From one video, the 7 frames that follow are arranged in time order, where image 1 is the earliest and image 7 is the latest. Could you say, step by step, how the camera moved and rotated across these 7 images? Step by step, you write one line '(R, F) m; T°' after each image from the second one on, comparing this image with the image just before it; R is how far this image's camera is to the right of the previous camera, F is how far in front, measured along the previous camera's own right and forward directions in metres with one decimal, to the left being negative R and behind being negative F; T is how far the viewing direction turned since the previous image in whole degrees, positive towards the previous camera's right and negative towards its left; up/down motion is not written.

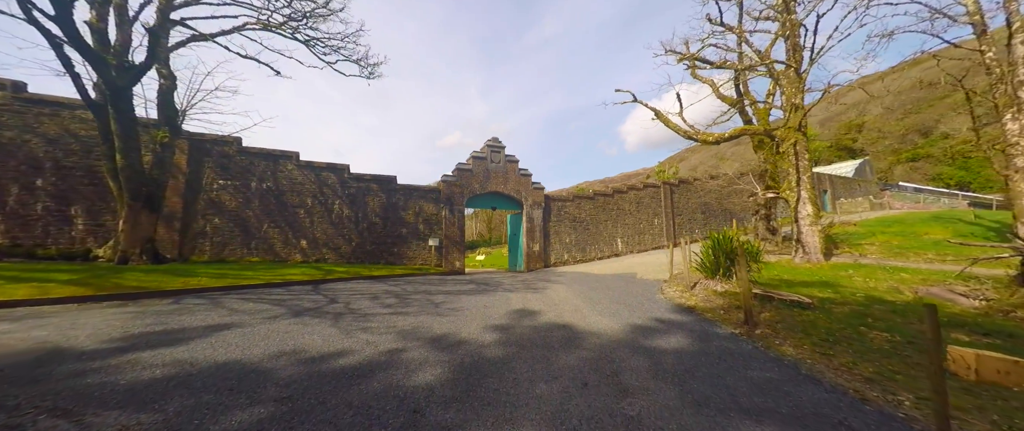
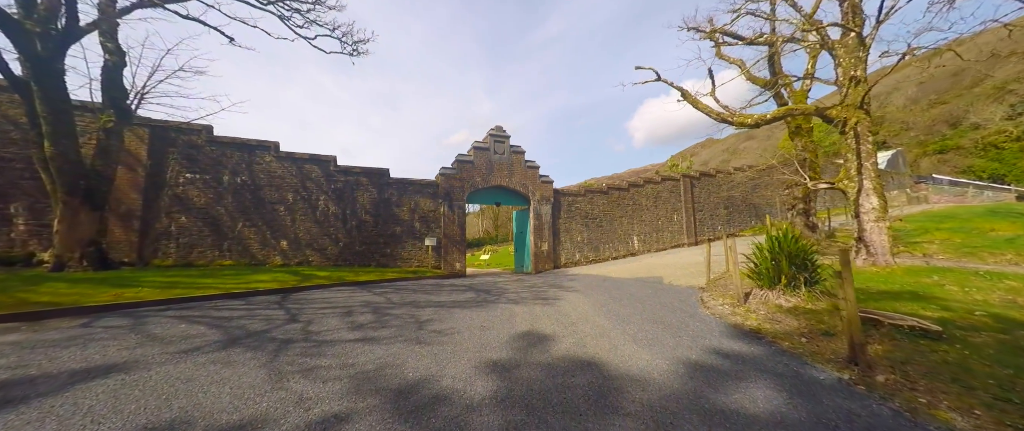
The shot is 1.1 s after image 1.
(0.0, +1.5) m; -1°
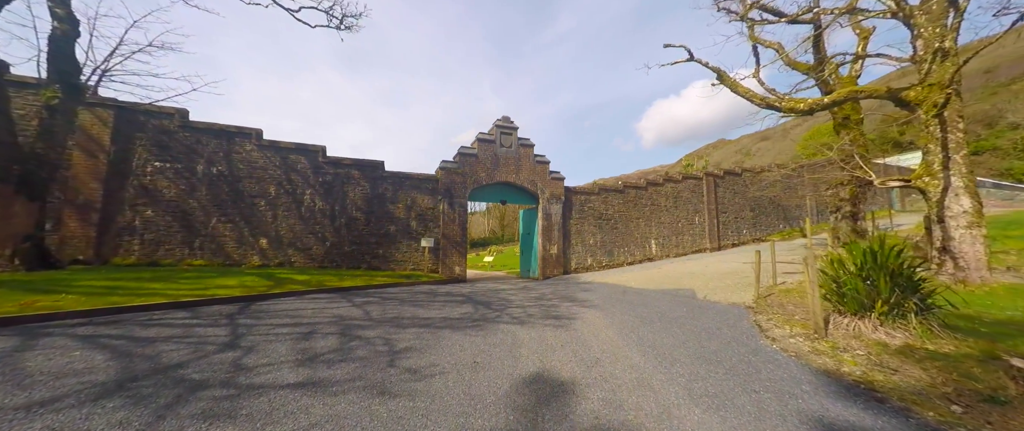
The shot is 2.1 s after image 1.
(0.0, +1.4) m; -1°
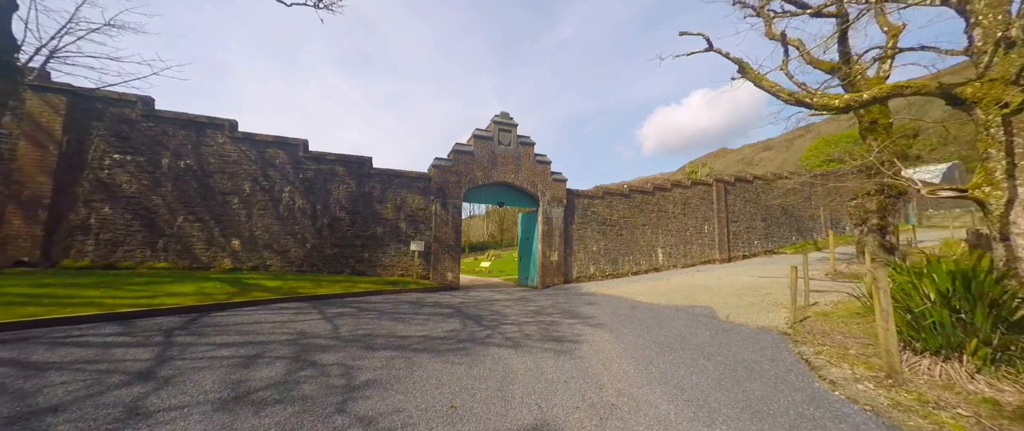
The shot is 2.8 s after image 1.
(+0.1, +0.9) m; 0°
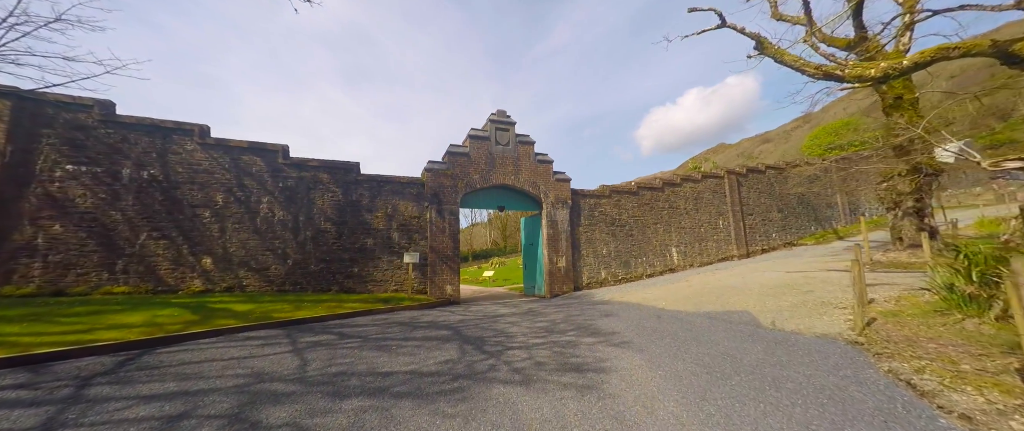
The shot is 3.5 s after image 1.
(0.0, +1.0) m; 0°
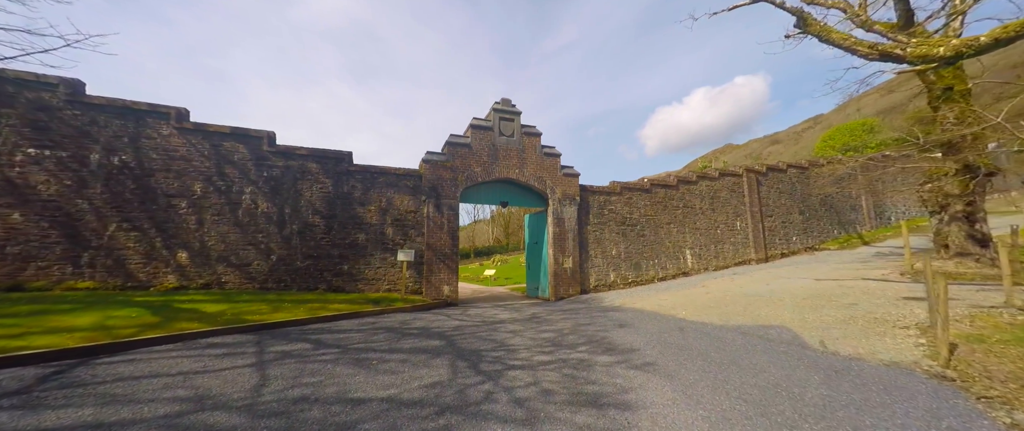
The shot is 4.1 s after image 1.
(0.0, +0.8) m; -1°
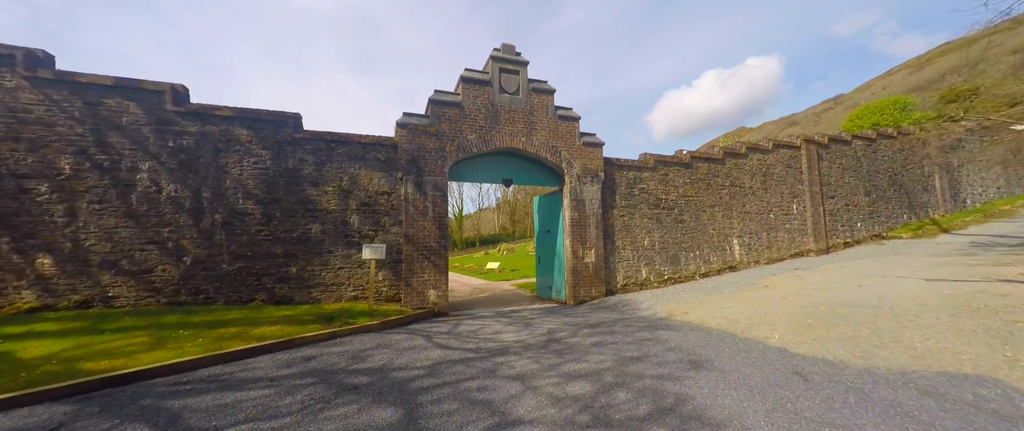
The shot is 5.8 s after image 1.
(0.0, +2.5) m; -1°
